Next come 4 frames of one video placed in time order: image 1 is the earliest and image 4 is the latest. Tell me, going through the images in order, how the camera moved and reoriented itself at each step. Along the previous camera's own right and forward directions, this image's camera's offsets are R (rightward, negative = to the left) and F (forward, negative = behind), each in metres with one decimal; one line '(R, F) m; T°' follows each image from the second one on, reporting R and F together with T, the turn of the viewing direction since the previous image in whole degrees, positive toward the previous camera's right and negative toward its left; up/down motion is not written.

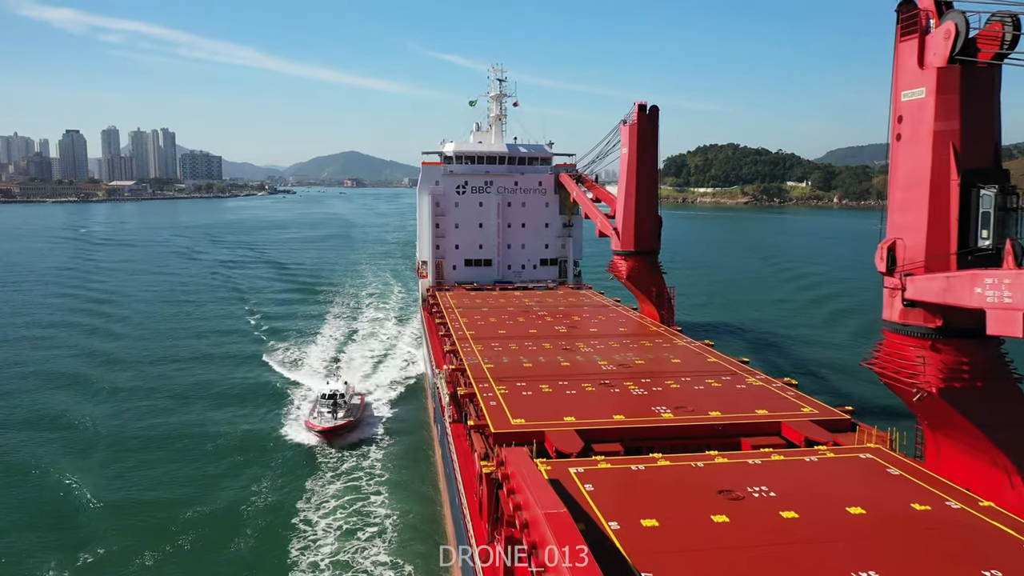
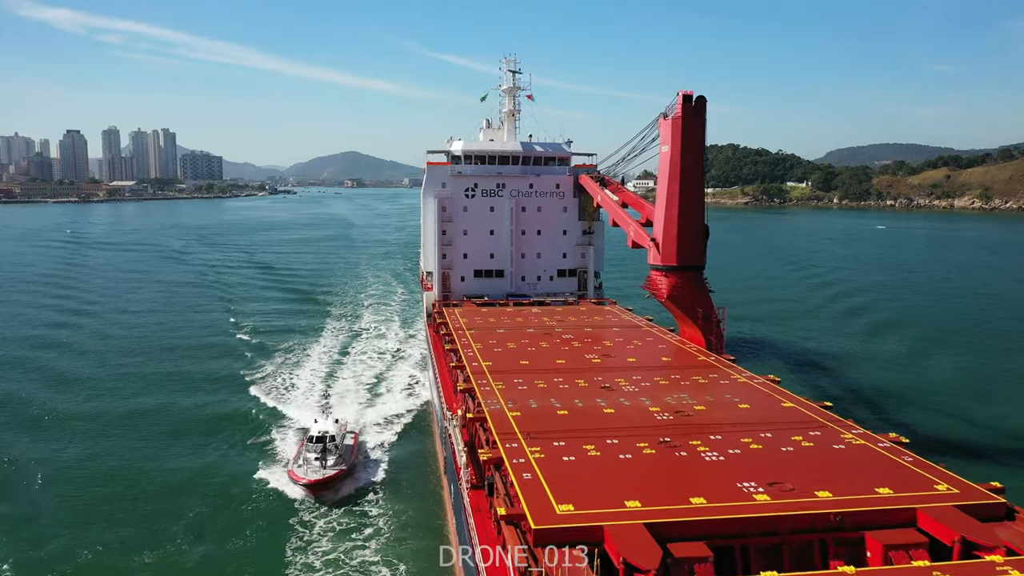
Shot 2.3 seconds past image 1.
(-0.5, +2.8) m; 0°
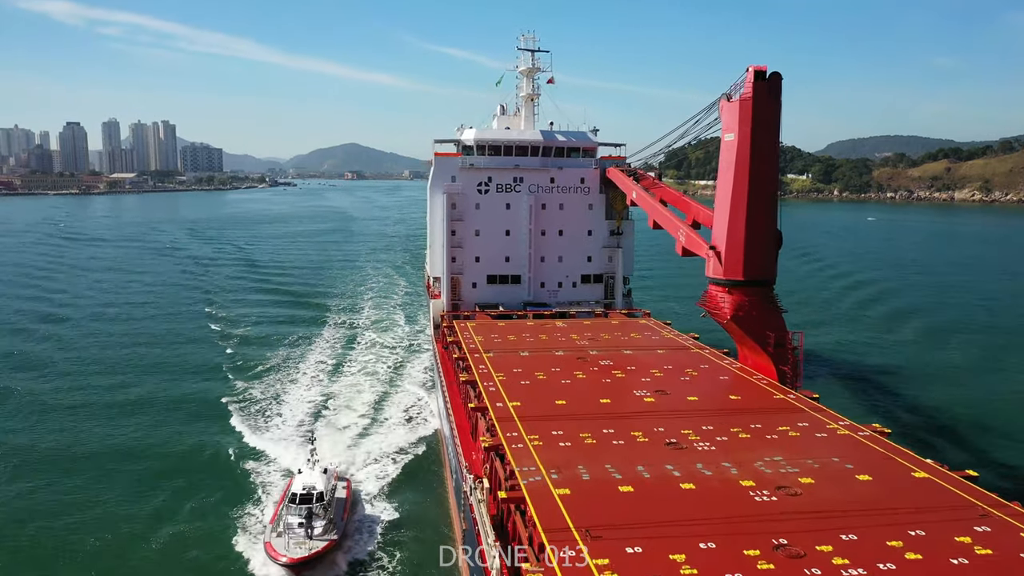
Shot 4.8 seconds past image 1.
(-0.6, +3.1) m; 0°
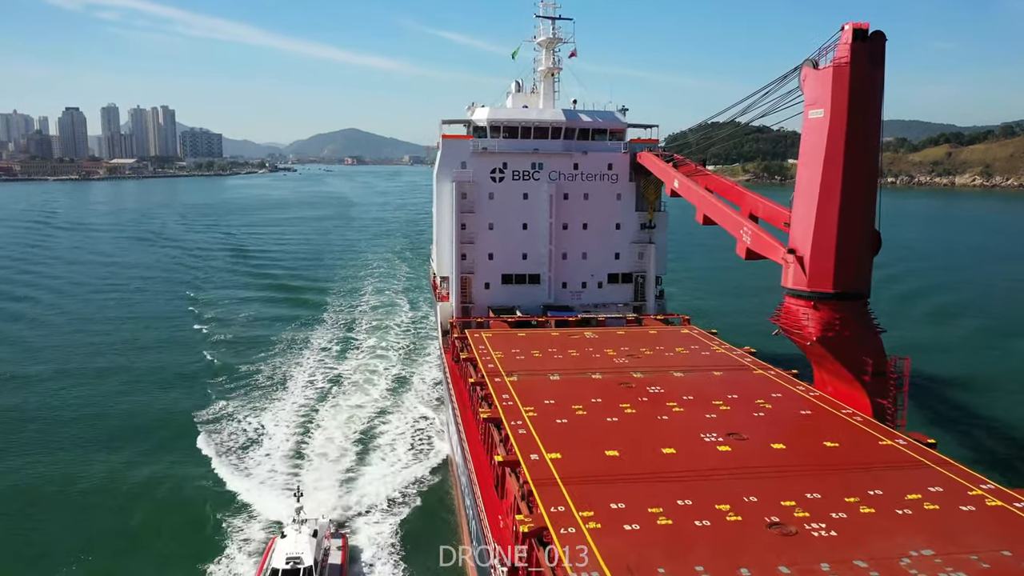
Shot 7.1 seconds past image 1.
(-0.5, +2.8) m; 0°
